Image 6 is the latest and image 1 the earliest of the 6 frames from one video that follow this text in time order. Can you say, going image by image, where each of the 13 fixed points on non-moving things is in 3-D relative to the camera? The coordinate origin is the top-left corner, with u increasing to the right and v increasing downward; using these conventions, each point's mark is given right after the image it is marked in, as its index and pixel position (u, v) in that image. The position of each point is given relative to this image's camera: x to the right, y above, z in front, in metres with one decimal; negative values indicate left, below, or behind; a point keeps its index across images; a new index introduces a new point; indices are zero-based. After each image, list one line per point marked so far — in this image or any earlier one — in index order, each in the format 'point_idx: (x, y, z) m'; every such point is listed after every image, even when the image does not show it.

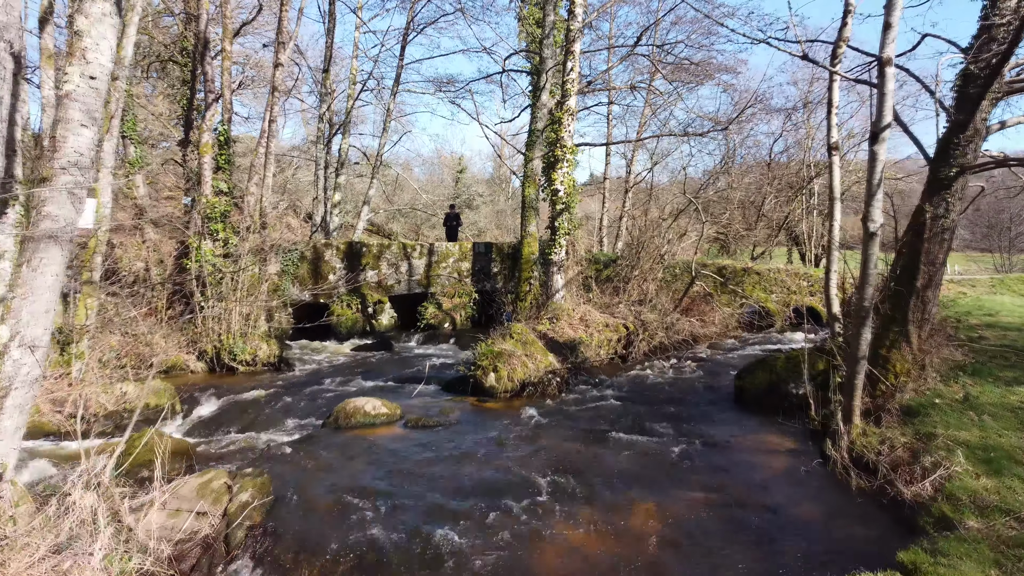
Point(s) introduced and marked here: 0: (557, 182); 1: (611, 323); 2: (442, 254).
0: (+0.6, +1.3, +9.5) m
1: (+1.2, -0.4, +9.6) m
2: (-1.2, +0.6, +13.2) m
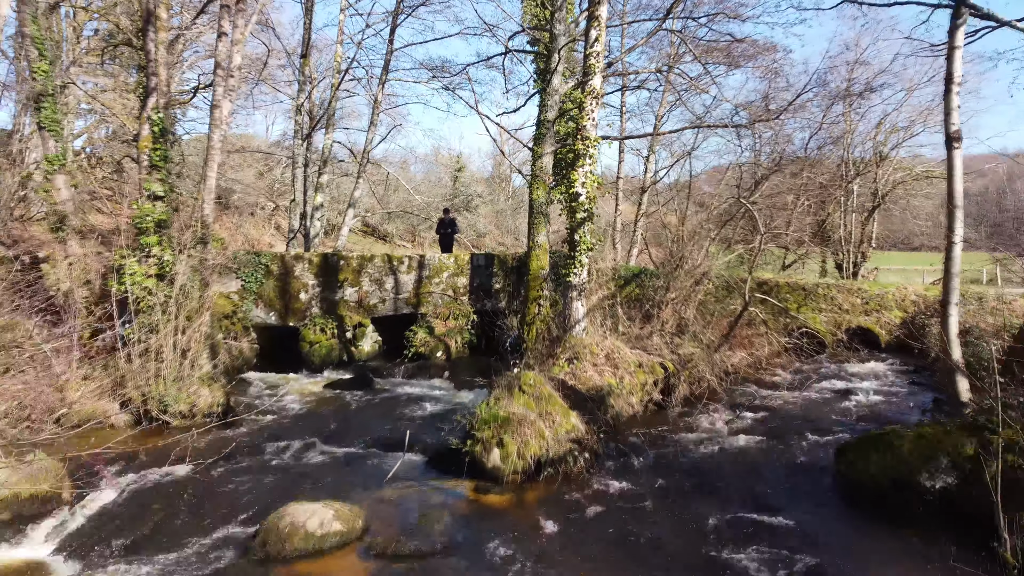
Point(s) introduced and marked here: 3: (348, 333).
0: (+0.6, +1.0, +7.4) m
1: (+1.3, -0.7, +7.6) m
2: (-1.1, +0.3, +11.2) m
3: (-2.3, -0.6, +10.8) m
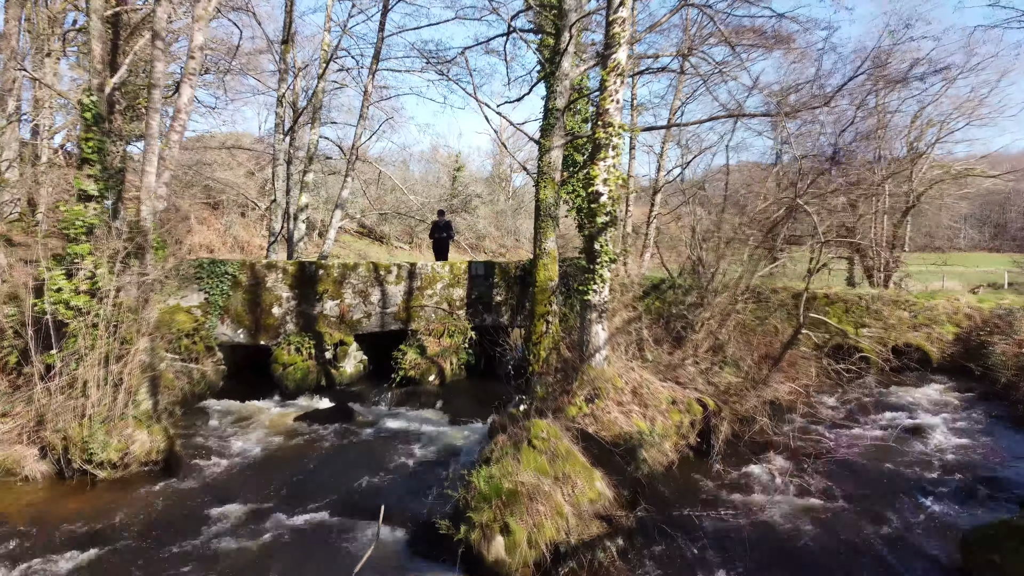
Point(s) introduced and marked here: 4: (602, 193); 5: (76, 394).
0: (+0.7, +0.9, +6.1) m
1: (+1.4, -0.9, +6.3) m
2: (-1.1, +0.1, +9.8) m
3: (-2.3, -0.8, +9.5) m
4: (+0.7, +0.7, +6.0) m
5: (-3.4, -0.8, +6.1) m
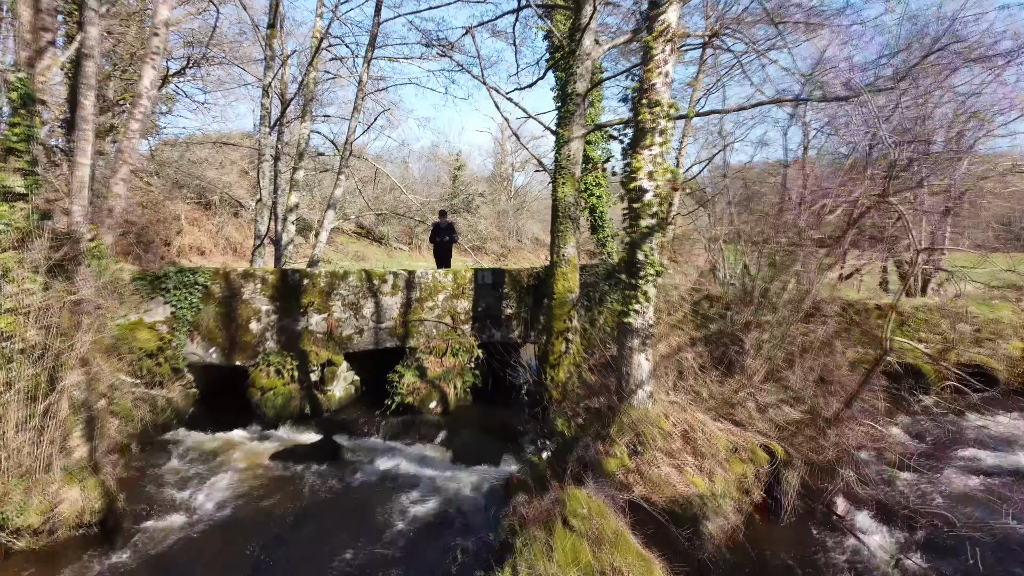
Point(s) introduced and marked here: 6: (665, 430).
0: (+0.8, +0.7, +4.9) m
1: (+1.5, -1.0, +5.1) m
2: (-1.0, 0.0, +8.6) m
3: (-2.1, -0.9, +8.2) m
4: (+0.8, +0.6, +4.8) m
5: (-3.3, -1.0, +4.9) m
6: (+1.0, -0.9, +4.9) m
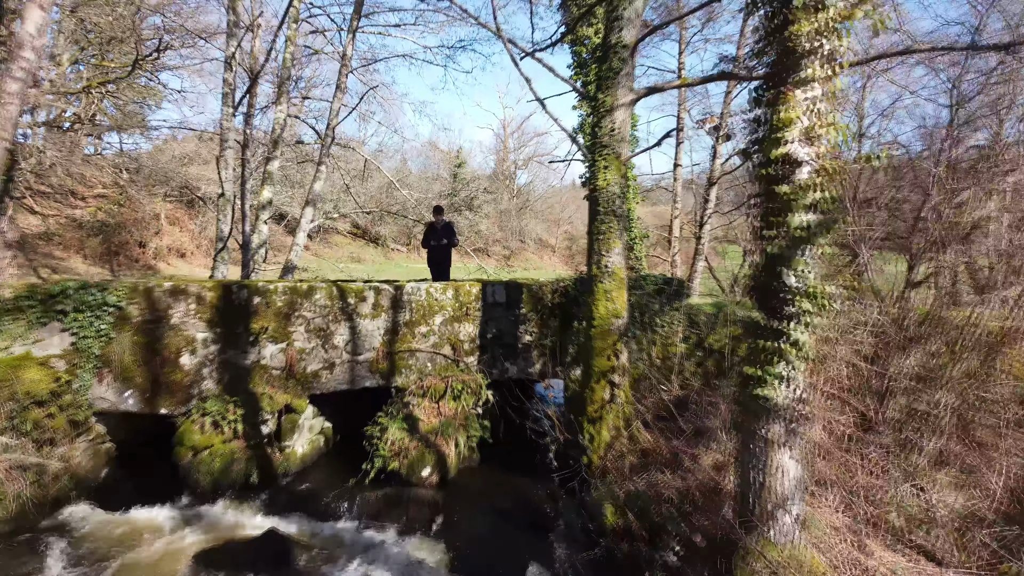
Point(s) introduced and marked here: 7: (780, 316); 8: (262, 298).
0: (+1.0, +0.6, +2.8) m
1: (+1.7, -1.2, +3.0) m
2: (-0.8, -0.2, +6.5) m
3: (-2.0, -1.1, +6.1) m
4: (+1.0, +0.4, +2.7) m
5: (-3.1, -1.1, +2.8) m
6: (+1.1, -1.1, +2.8) m
7: (+1.0, -0.1, +2.8) m
8: (-2.0, -0.1, +6.1) m
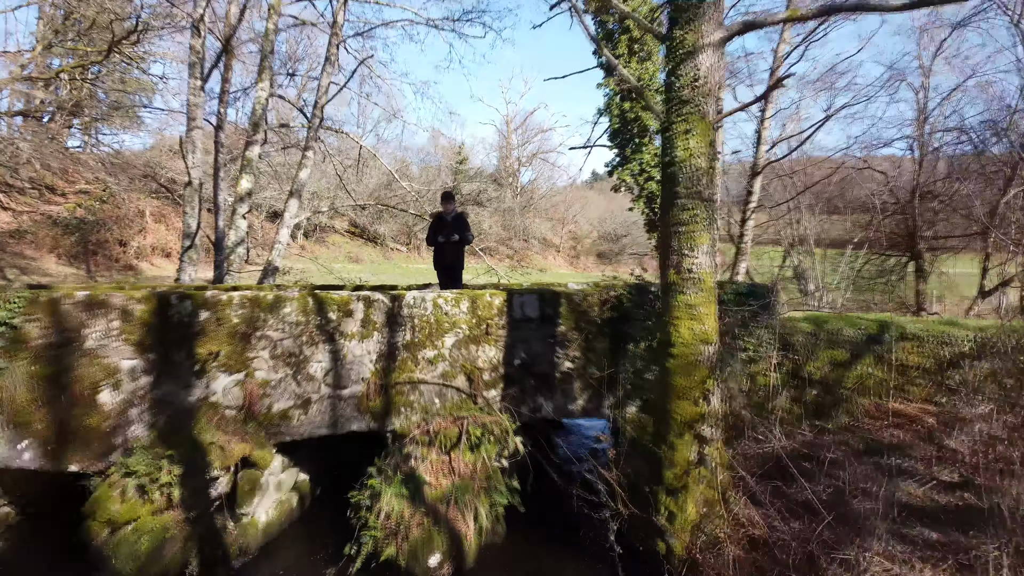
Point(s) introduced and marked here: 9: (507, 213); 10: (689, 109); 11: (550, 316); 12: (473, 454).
0: (+1.2, +0.5, +1.1) m
1: (+1.9, -1.3, +1.3) m
2: (-0.6, -0.2, +4.9) m
3: (-1.7, -1.2, +4.5) m
4: (+1.2, +0.4, +1.1) m
5: (-2.9, -1.2, +1.2) m
6: (+1.4, -1.1, +1.1) m
7: (+1.2, -0.2, +1.2) m
8: (-1.8, -0.1, +4.4) m
9: (-0.1, +2.0, +19.6) m
10: (+0.9, +0.9, +3.8) m
11: (+0.3, -0.2, +5.1) m
12: (-0.2, -1.0, +5.0) m
